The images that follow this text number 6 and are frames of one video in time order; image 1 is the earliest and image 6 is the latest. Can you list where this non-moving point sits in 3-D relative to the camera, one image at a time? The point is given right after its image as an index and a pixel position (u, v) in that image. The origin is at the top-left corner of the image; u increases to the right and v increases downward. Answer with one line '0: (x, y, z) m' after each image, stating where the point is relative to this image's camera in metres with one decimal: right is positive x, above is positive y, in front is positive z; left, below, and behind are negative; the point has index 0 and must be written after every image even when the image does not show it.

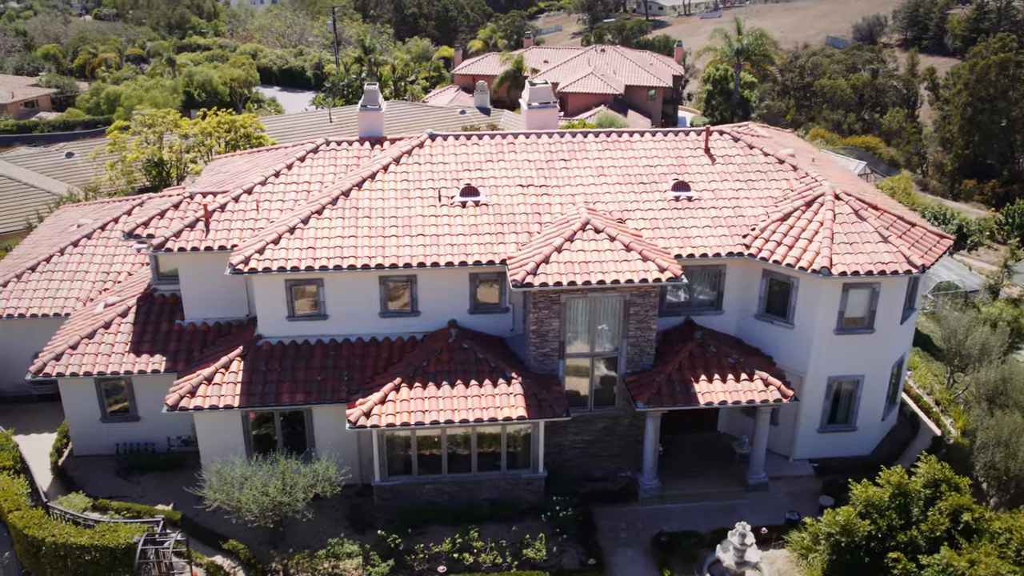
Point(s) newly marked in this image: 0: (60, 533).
0: (-10.7, -5.8, +19.6) m
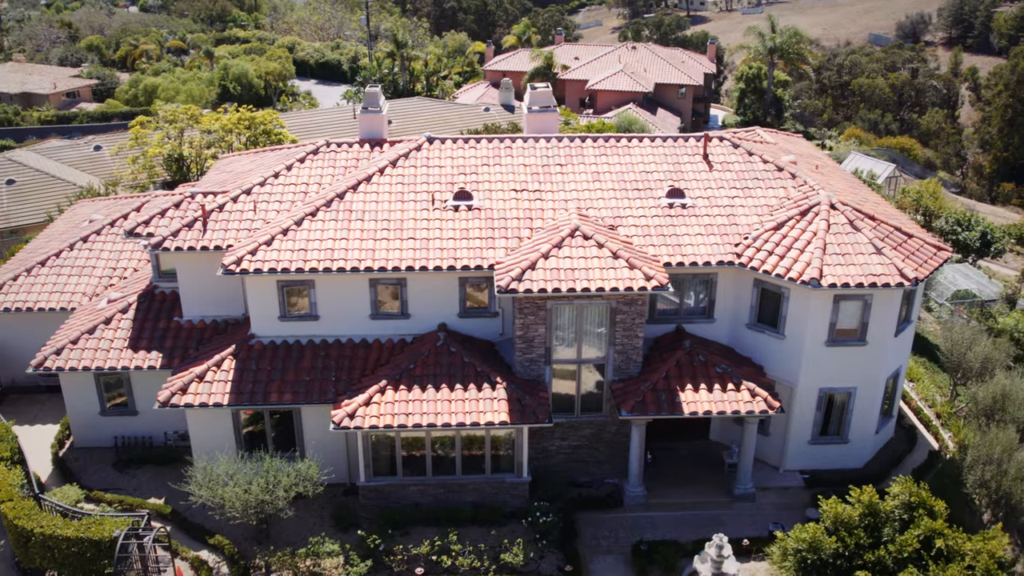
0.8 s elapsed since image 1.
0: (-11.3, -5.8, +20.1) m
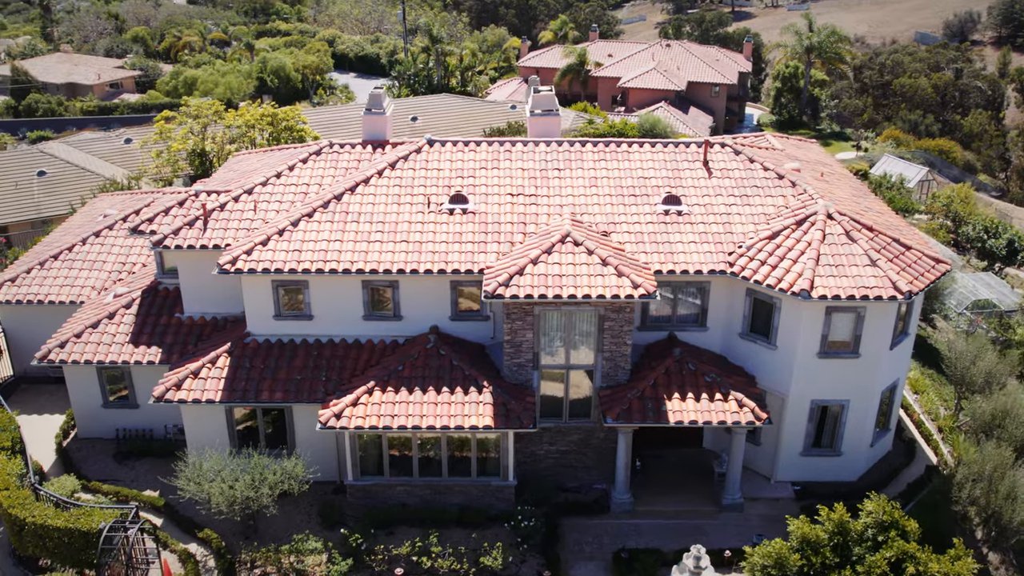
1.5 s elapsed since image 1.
0: (-11.8, -5.7, +20.7) m
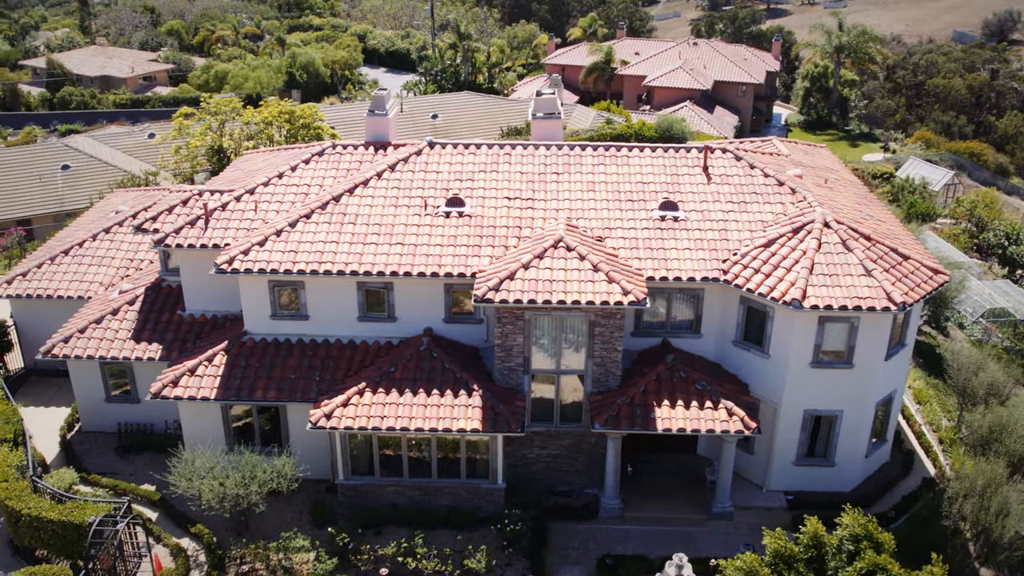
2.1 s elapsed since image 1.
0: (-12.2, -5.6, +21.2) m
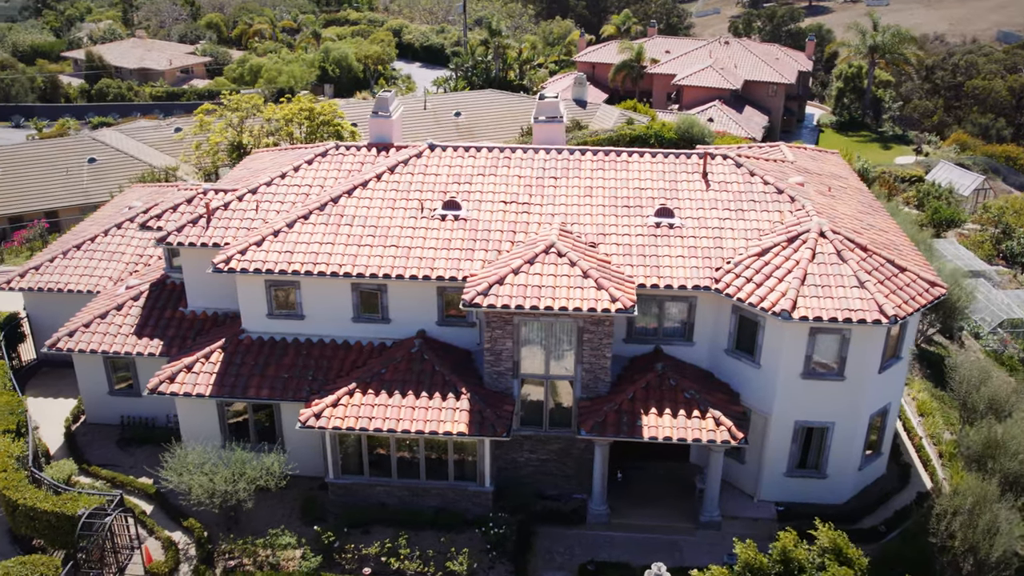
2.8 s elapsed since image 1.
0: (-12.7, -5.5, +21.8) m
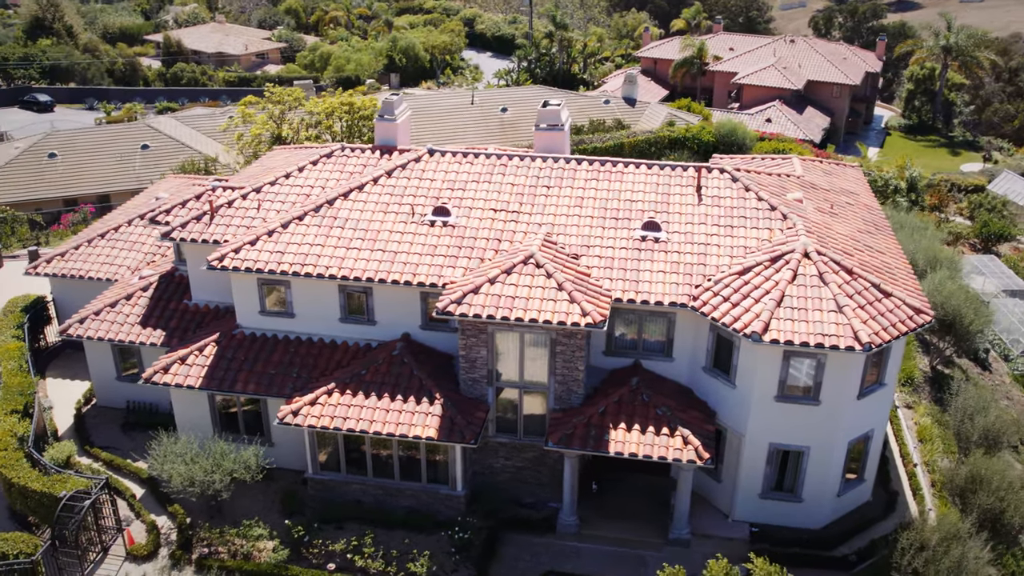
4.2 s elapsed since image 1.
0: (-13.6, -5.3, +23.1) m
